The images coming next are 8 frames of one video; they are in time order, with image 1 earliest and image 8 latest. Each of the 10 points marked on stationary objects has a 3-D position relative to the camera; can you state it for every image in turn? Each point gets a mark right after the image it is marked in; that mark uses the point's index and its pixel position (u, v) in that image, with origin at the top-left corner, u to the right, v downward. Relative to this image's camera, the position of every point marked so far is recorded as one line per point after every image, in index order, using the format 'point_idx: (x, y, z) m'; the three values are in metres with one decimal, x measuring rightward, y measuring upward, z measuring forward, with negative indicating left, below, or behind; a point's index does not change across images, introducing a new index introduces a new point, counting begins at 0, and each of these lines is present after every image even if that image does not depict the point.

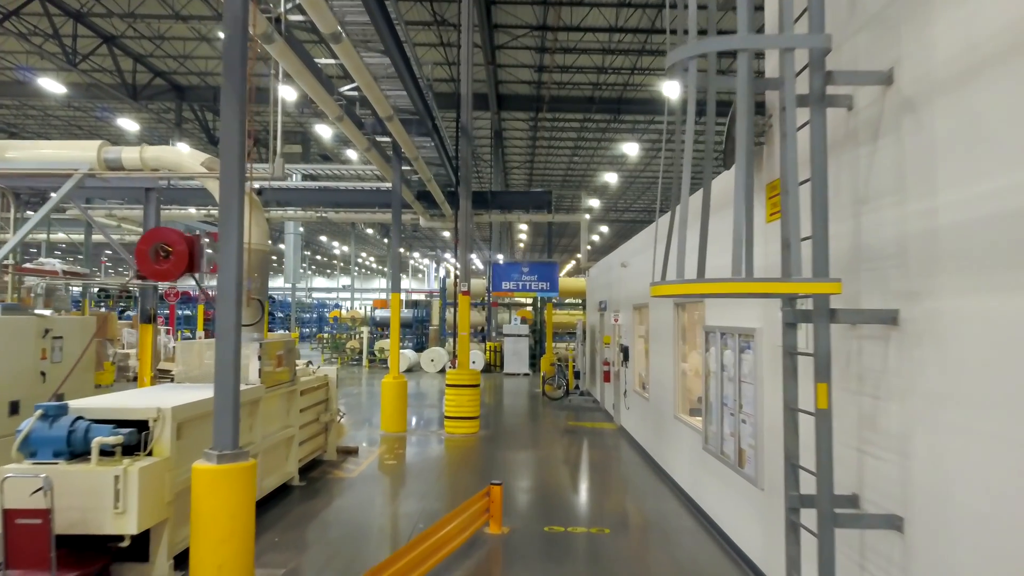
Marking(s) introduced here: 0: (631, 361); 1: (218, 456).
0: (+1.8, -1.1, +8.5) m
1: (-2.0, -1.1, +3.7) m
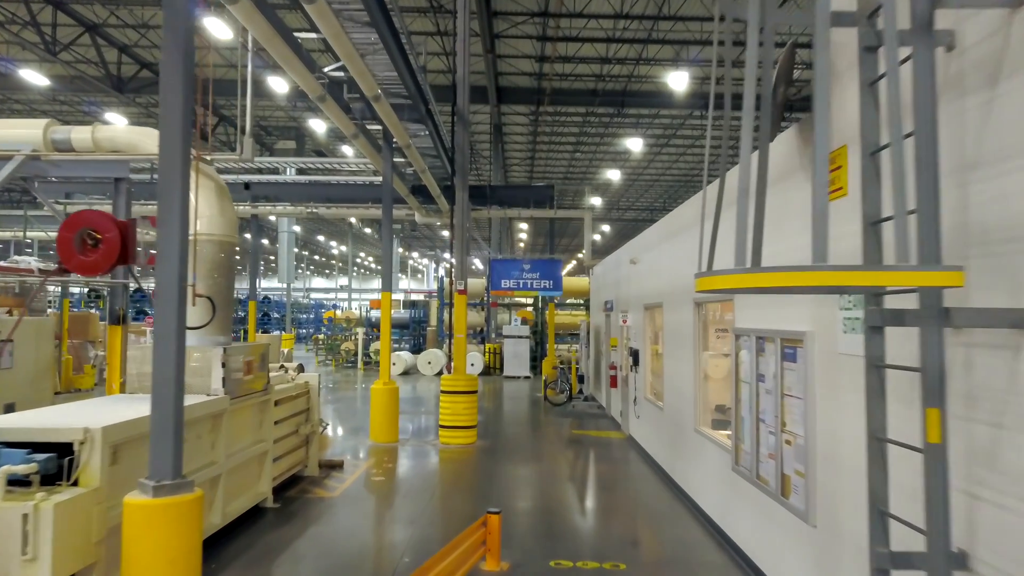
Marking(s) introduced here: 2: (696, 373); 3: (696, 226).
0: (+1.8, -1.1, +7.8) m
1: (-2.0, -1.1, +3.1) m
2: (+1.9, -0.9, +5.6) m
3: (+2.0, +0.6, +5.8) m
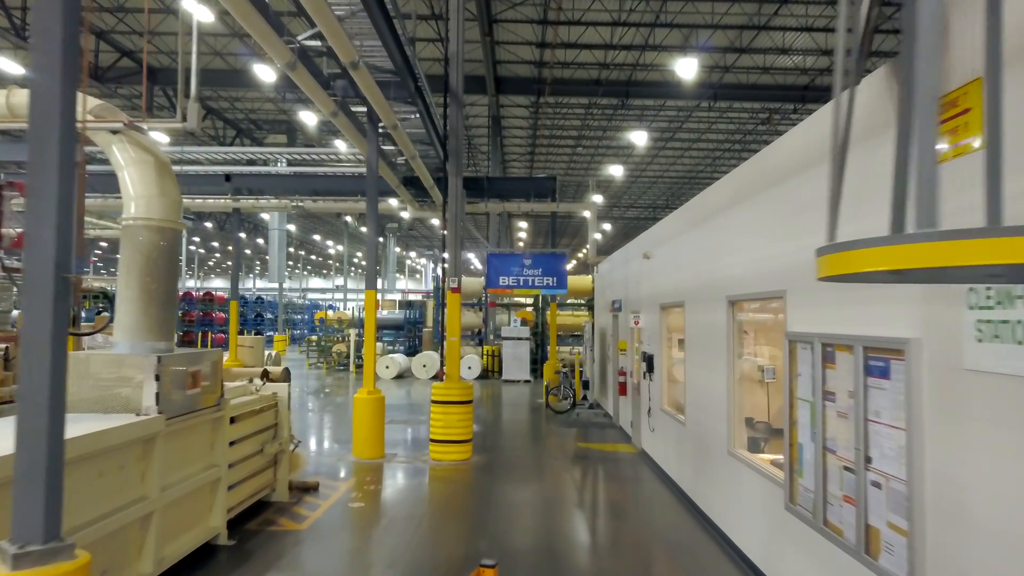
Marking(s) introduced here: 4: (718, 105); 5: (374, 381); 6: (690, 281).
0: (+1.8, -1.1, +7.0) m
1: (-2.0, -1.1, +2.2) m
2: (+1.9, -0.8, +4.7) m
3: (+2.0, +0.7, +5.0) m
4: (+6.5, +5.8, +17.7) m
5: (-1.8, -1.2, +7.4) m
6: (+1.9, +0.1, +5.8) m
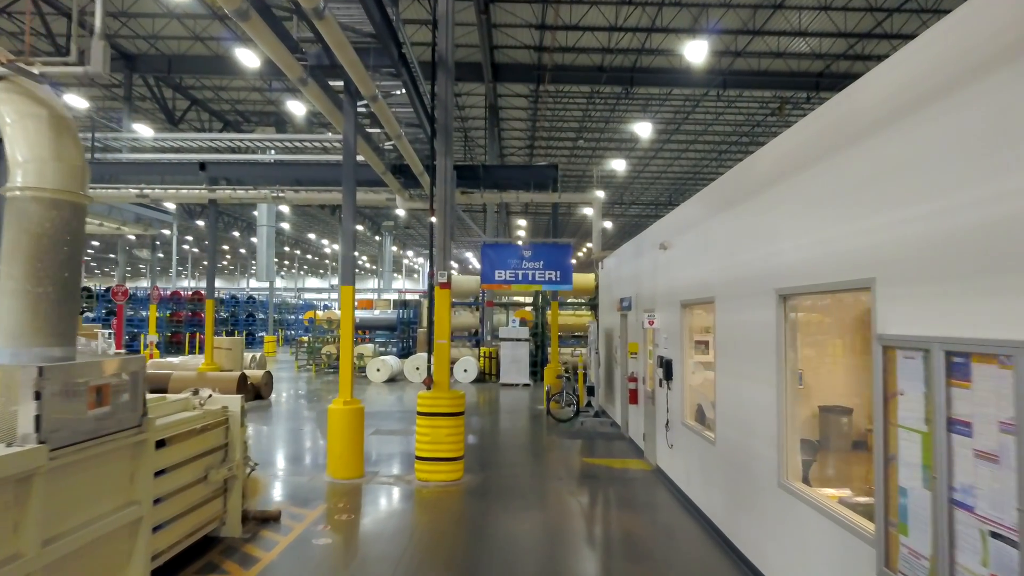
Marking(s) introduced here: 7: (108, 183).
0: (+1.8, -1.0, +6.0) m
1: (-2.0, -1.0, +1.3) m
2: (+1.8, -0.8, +3.8) m
3: (+1.9, +0.7, +4.1) m
4: (+6.5, +5.8, +16.8) m
5: (-1.9, -1.2, +6.5) m
6: (+1.9, +0.1, +4.9) m
7: (-8.8, +2.3, +12.2) m
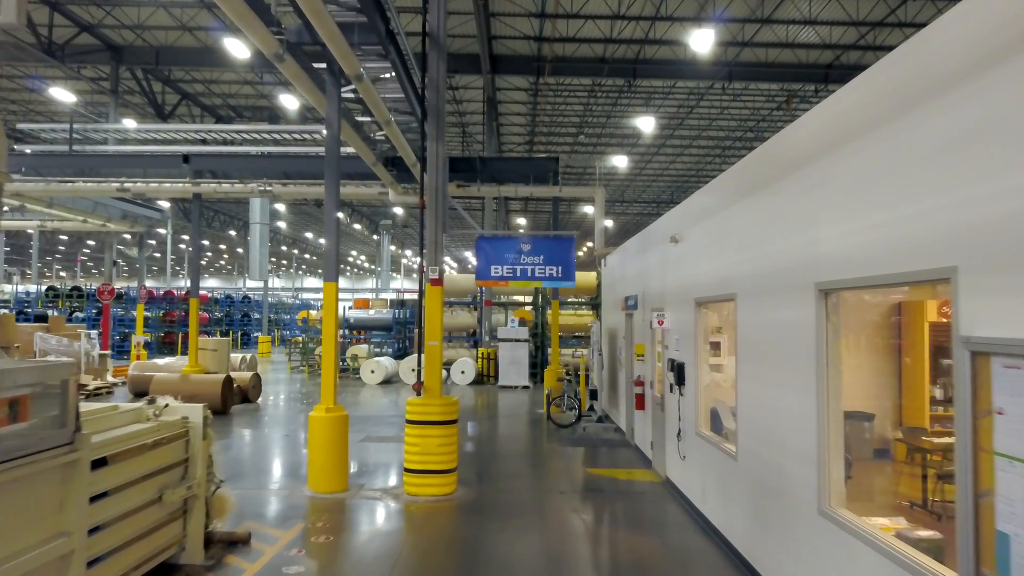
0: (+1.7, -1.0, +5.5) m
1: (-2.0, -1.0, +0.8) m
2: (+1.8, -0.7, +3.3) m
3: (+1.9, +0.8, +3.5) m
4: (+6.4, +5.9, +16.3) m
5: (-1.9, -1.1, +6.0) m
6: (+1.9, +0.2, +4.4) m
7: (-8.8, +2.3, +11.6) m
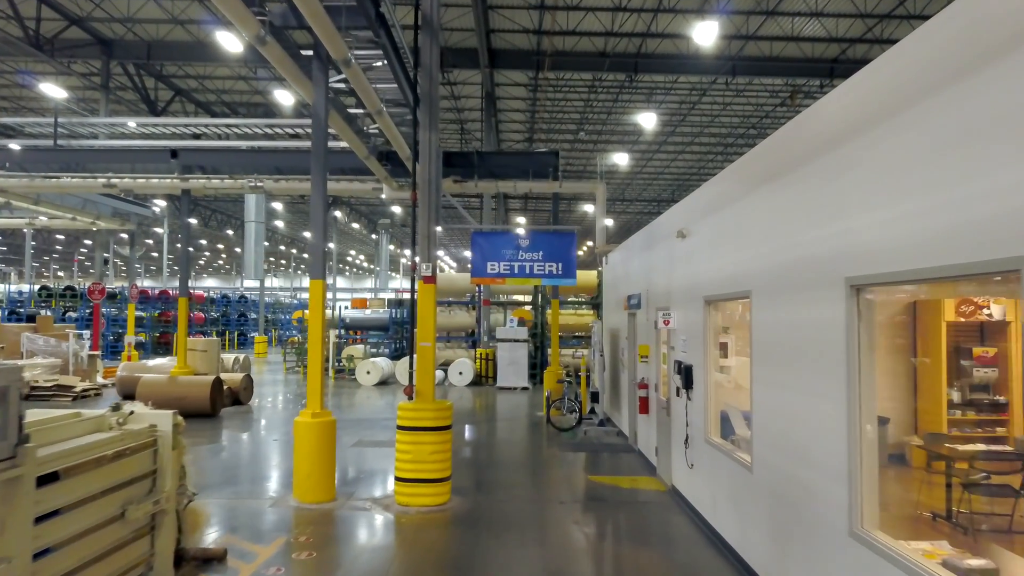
0: (+1.7, -1.0, +5.2) m
1: (-2.0, -1.0, +0.4) m
2: (+1.8, -0.7, +3.0) m
3: (+1.9, +0.8, +3.2) m
4: (+6.4, +5.9, +15.9) m
5: (-1.9, -1.1, +5.7) m
6: (+1.8, +0.2, +4.0) m
7: (-8.9, +2.3, +11.3) m
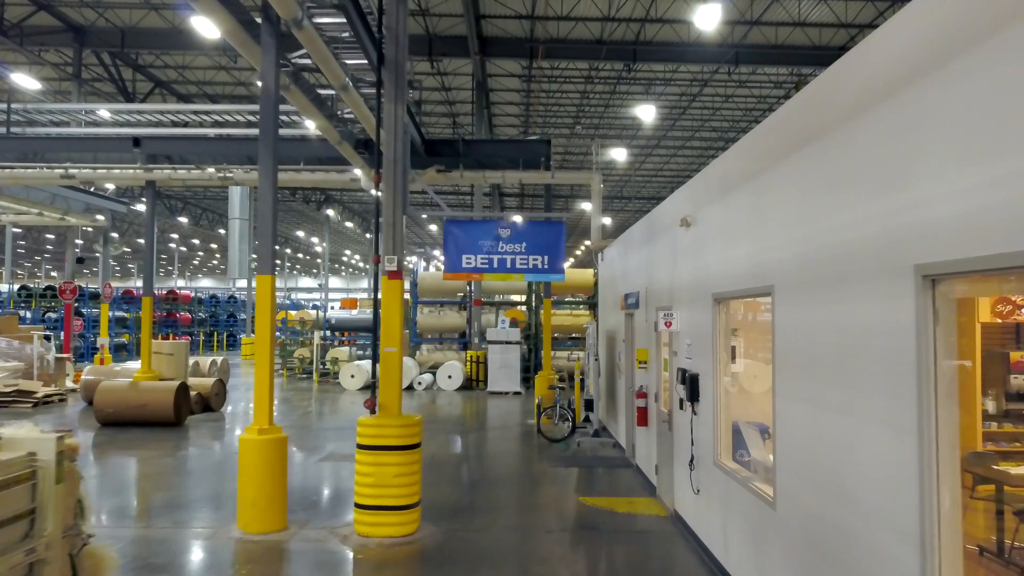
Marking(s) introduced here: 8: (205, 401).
0: (+1.5, -0.9, +4.4) m
1: (-2.2, -0.9, -0.3) m
2: (+1.6, -0.7, +2.2) m
3: (+1.7, +0.8, +2.5) m
4: (+6.2, +5.9, +15.2) m
5: (-2.1, -1.1, +4.9) m
6: (+1.7, +0.2, +3.3) m
7: (-9.1, +2.4, +10.5) m
8: (-6.1, -2.2, +11.1) m
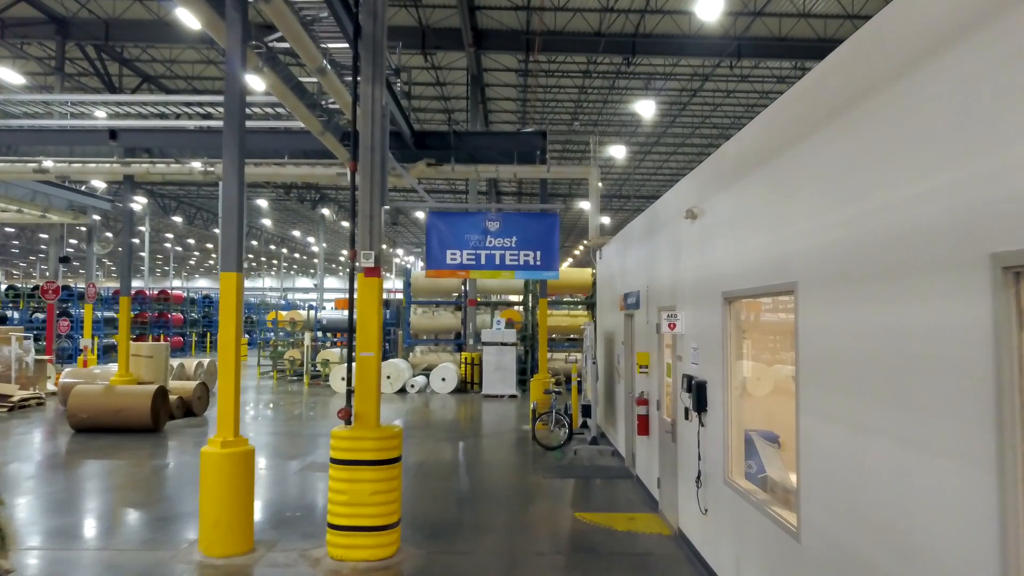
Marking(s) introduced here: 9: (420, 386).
0: (+1.4, -0.9, +4.0) m
1: (-2.3, -0.9, -0.7) m
2: (+1.5, -0.7, +1.8) m
3: (+1.6, +0.8, +2.0) m
4: (+6.1, +5.9, +14.8) m
5: (-2.2, -1.1, +4.5) m
6: (+1.6, +0.2, +2.9) m
7: (-9.2, +2.4, +10.1) m
8: (-6.2, -2.2, +10.6) m
9: (-2.5, -2.6, +15.1) m
